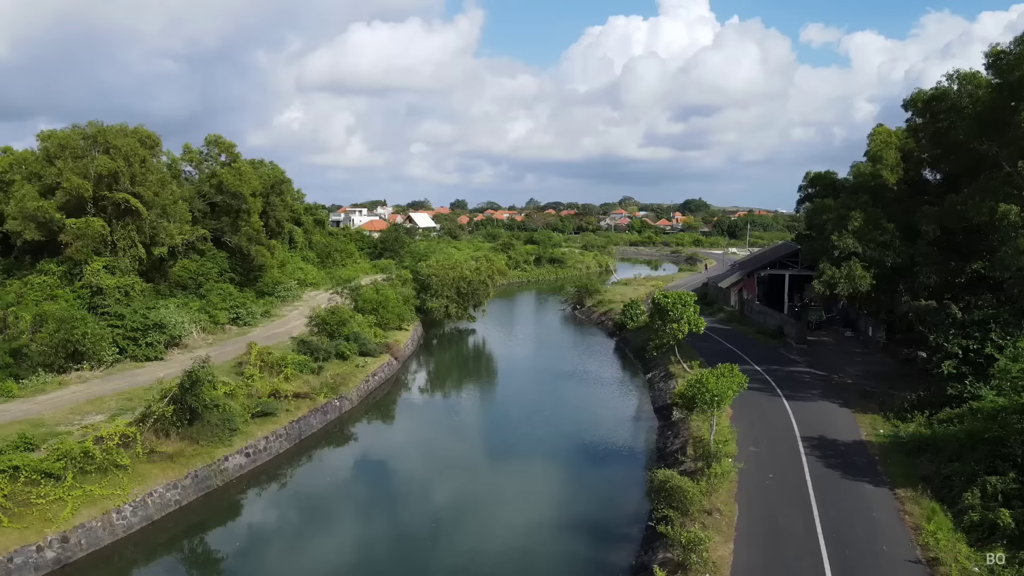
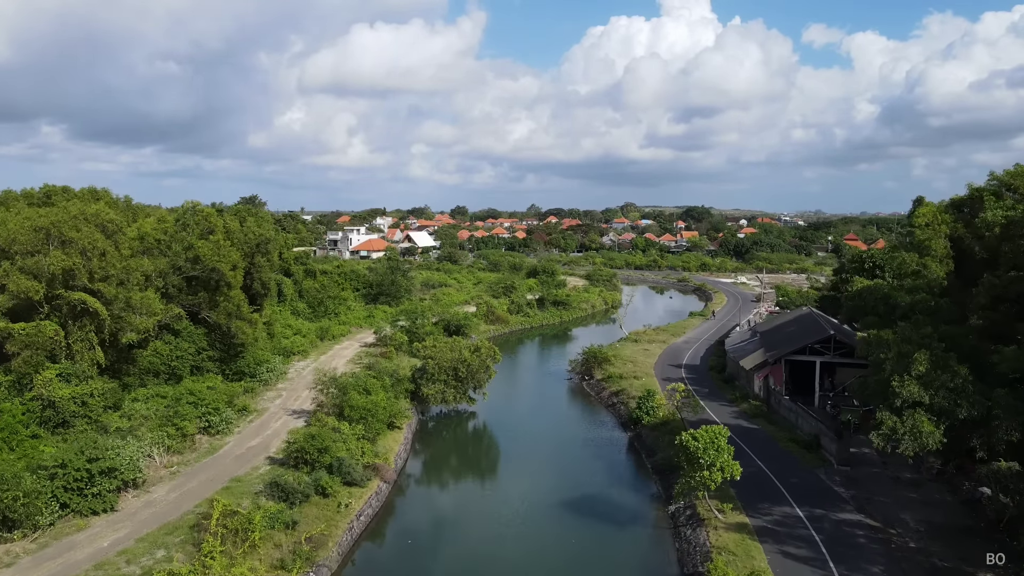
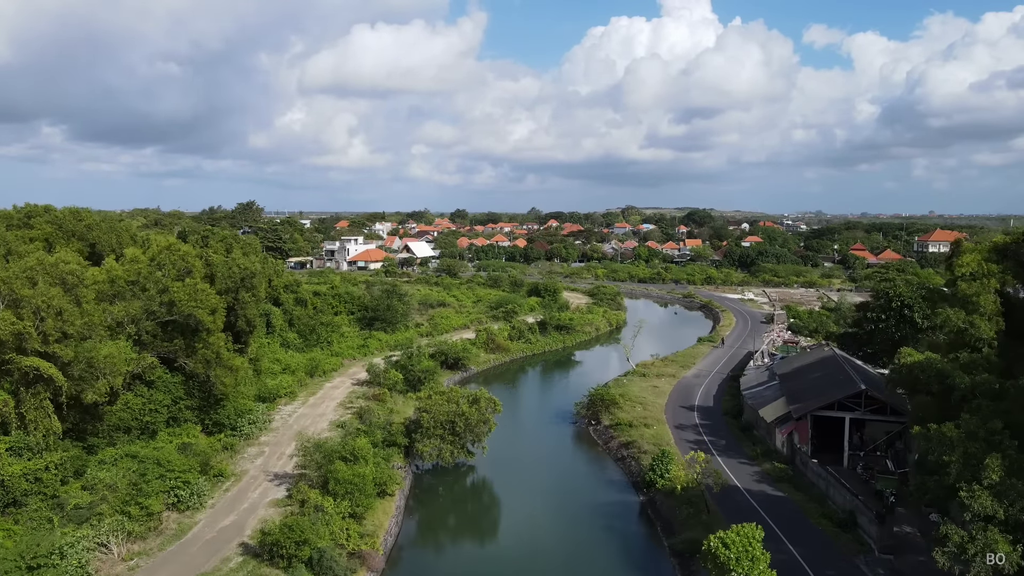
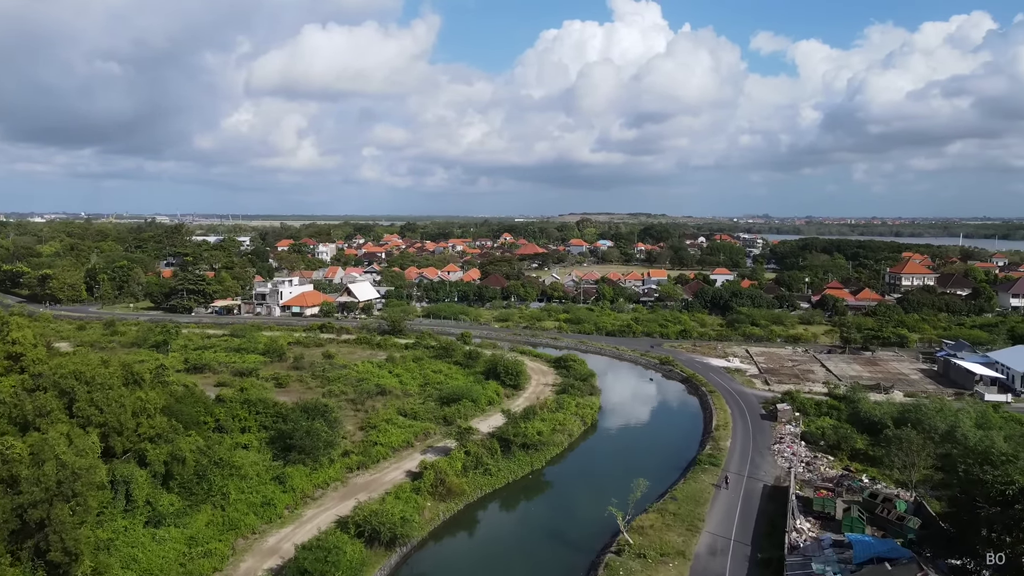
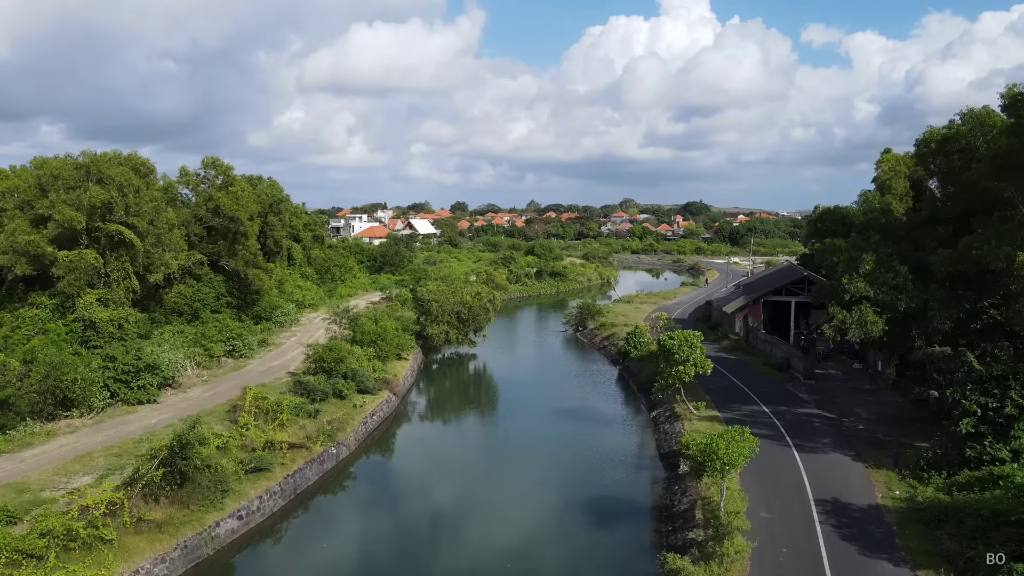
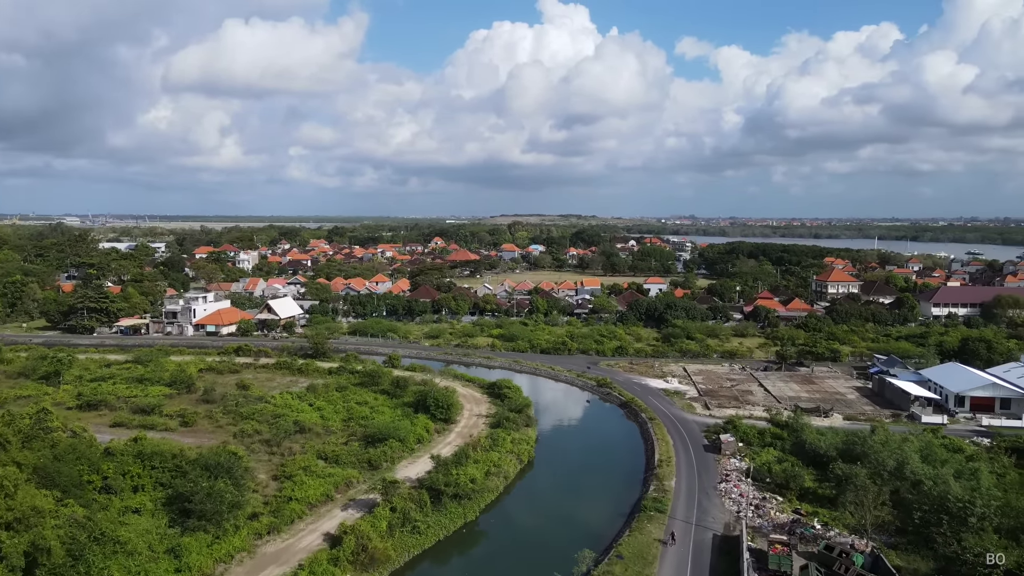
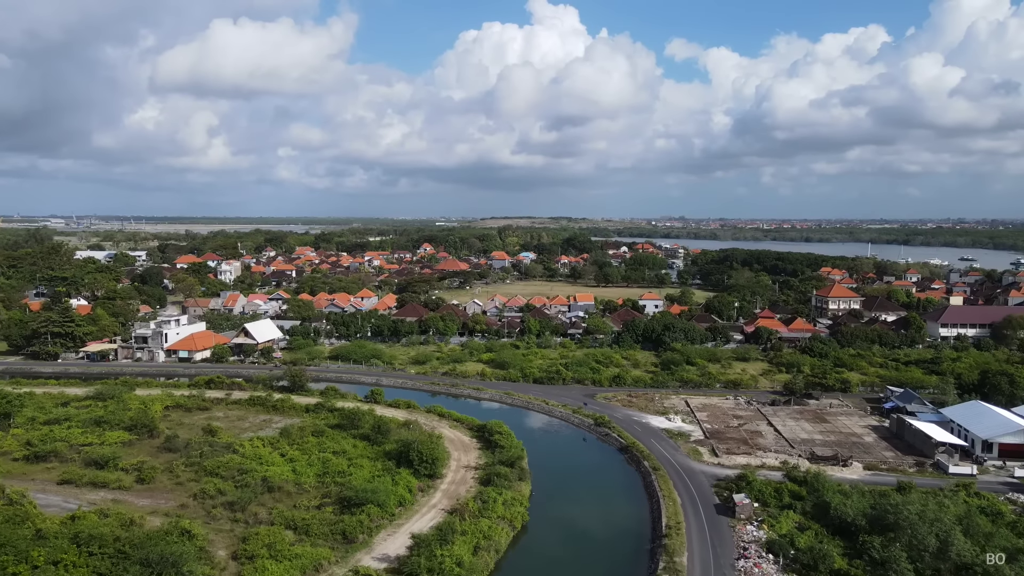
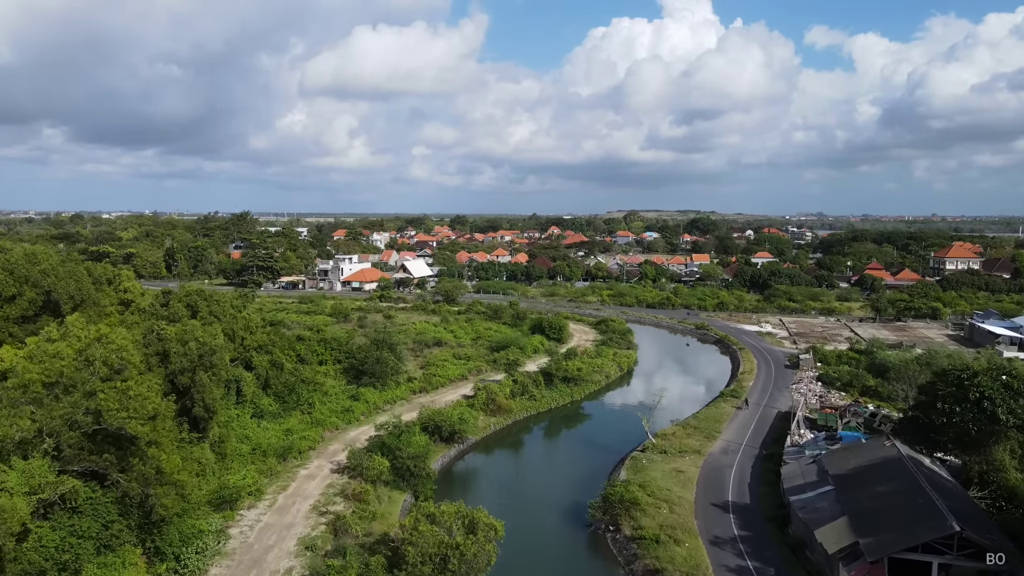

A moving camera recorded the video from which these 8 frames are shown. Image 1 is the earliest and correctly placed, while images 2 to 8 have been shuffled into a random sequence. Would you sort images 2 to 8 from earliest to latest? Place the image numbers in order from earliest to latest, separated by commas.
5, 2, 3, 8, 4, 6, 7
